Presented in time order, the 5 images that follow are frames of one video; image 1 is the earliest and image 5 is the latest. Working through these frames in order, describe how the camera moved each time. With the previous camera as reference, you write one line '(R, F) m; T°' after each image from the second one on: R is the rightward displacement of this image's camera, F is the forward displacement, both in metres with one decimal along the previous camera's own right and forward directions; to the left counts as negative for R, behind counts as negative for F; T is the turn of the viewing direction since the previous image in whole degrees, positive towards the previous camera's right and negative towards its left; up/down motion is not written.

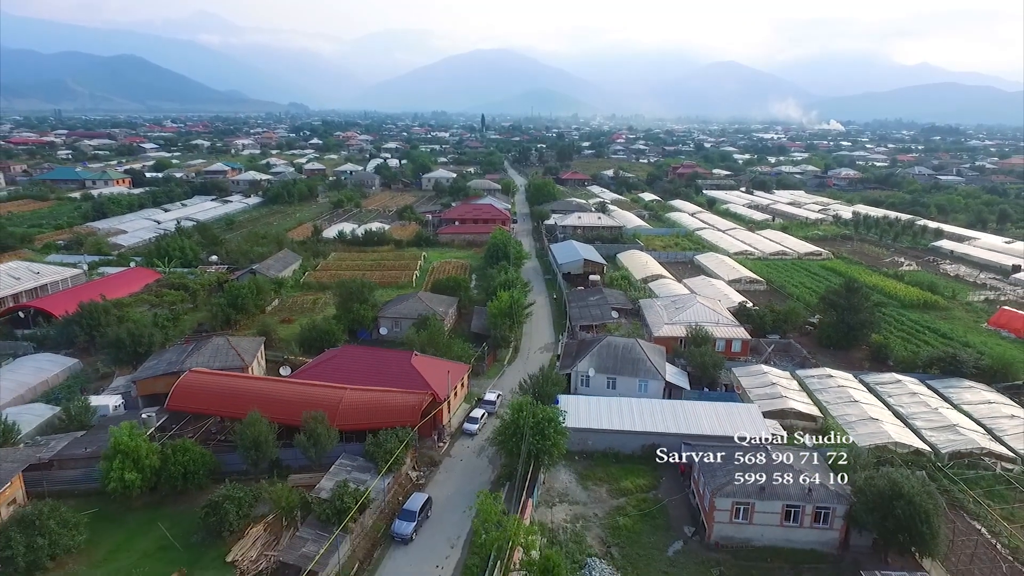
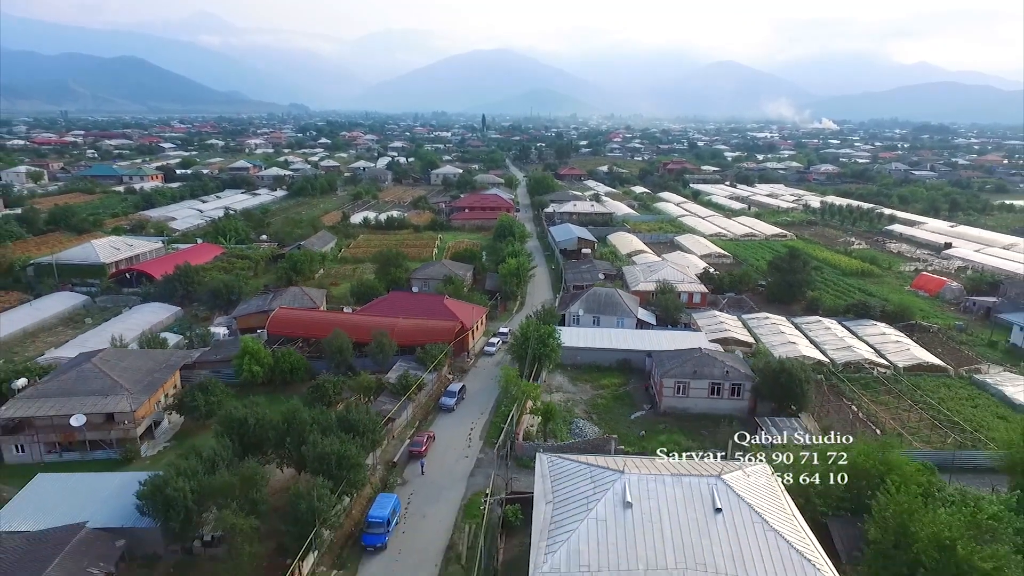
(-0.3, -5.0) m; 0°
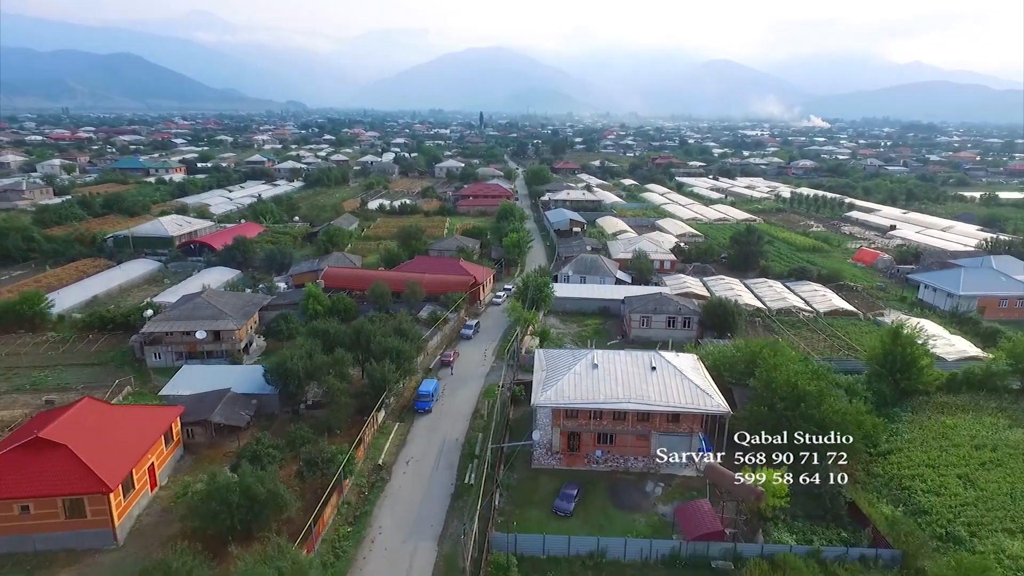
(-0.3, -4.9) m; 0°
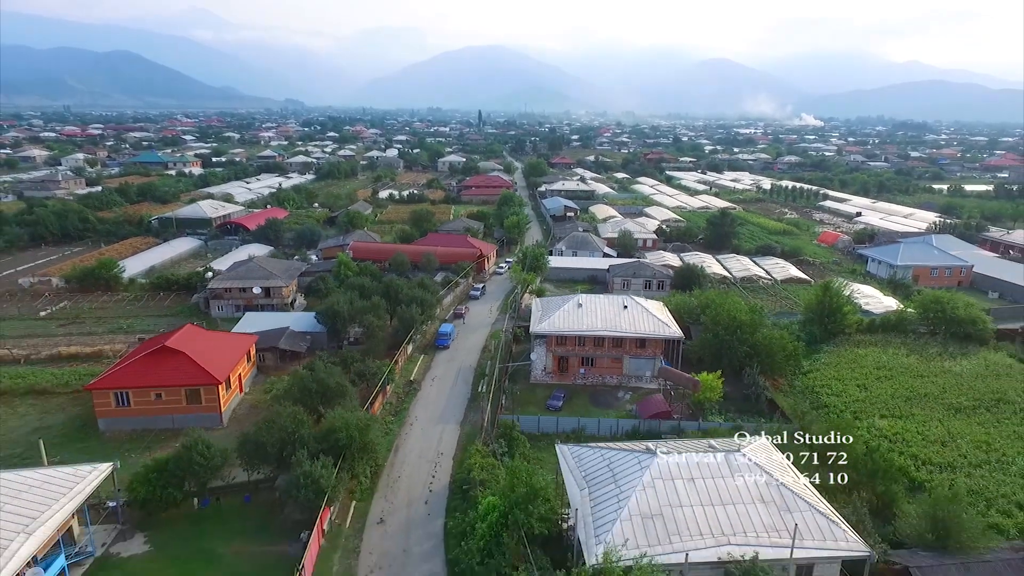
(-0.1, -3.8) m; 0°
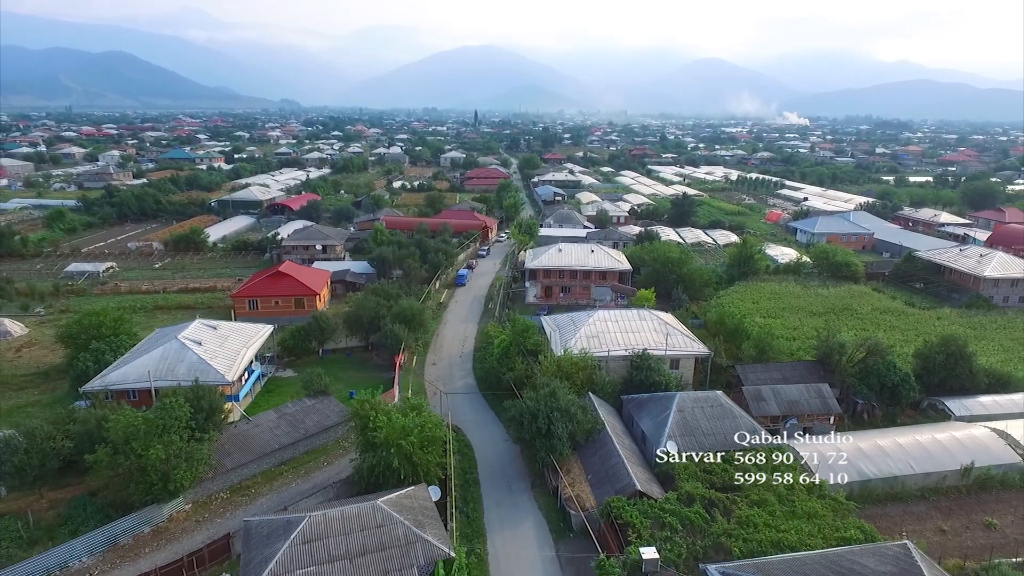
(-0.2, -7.1) m; +1°
